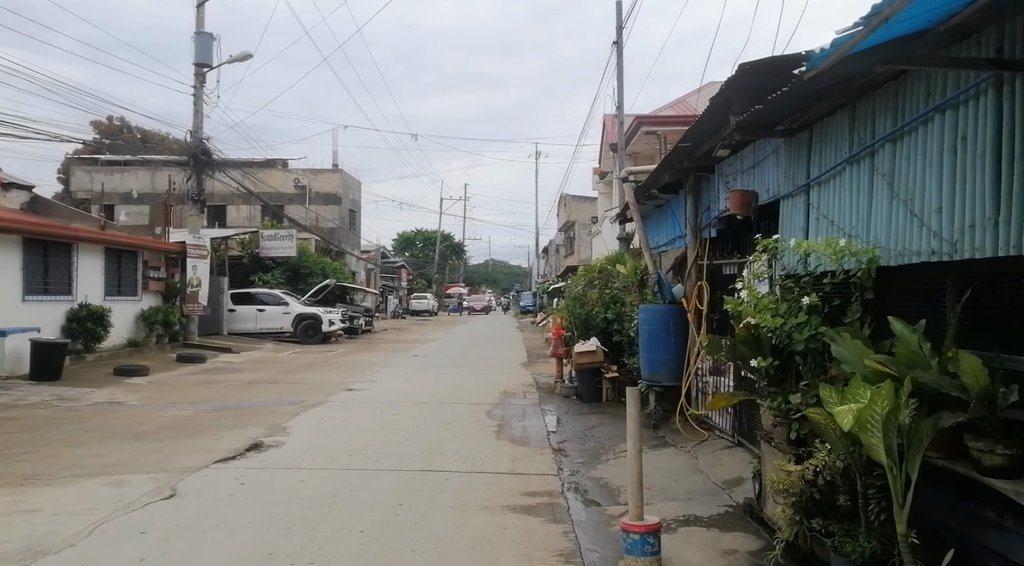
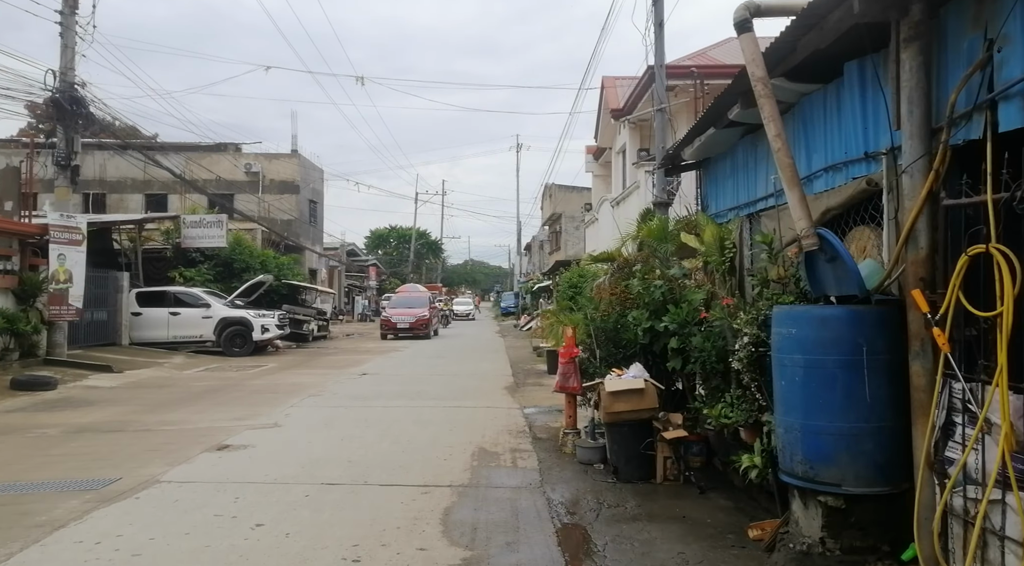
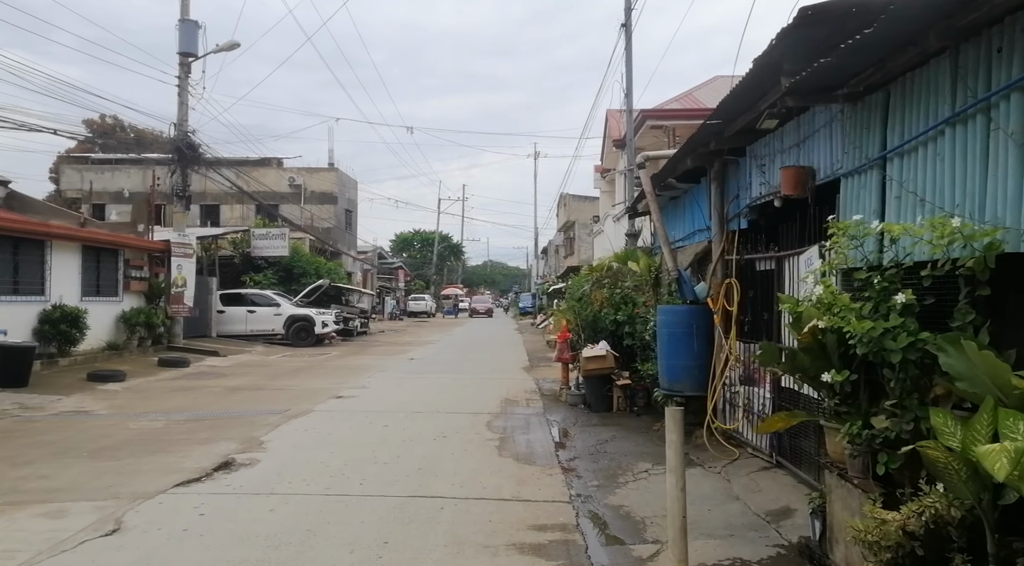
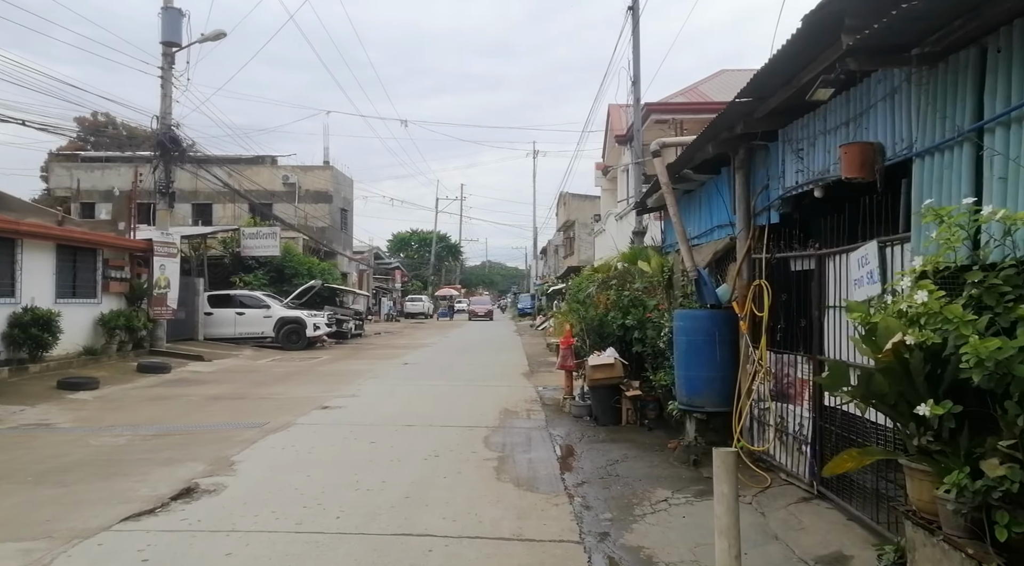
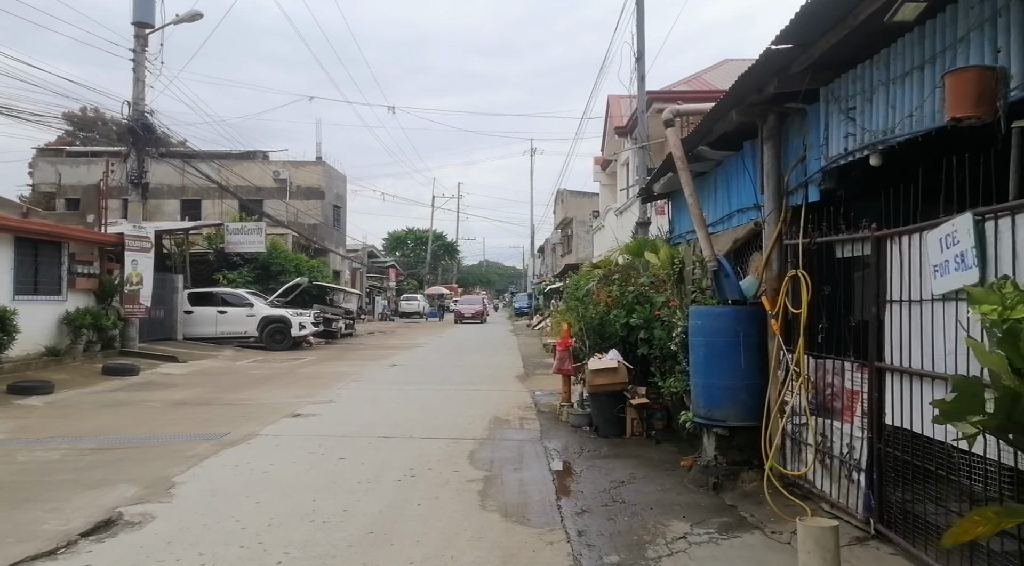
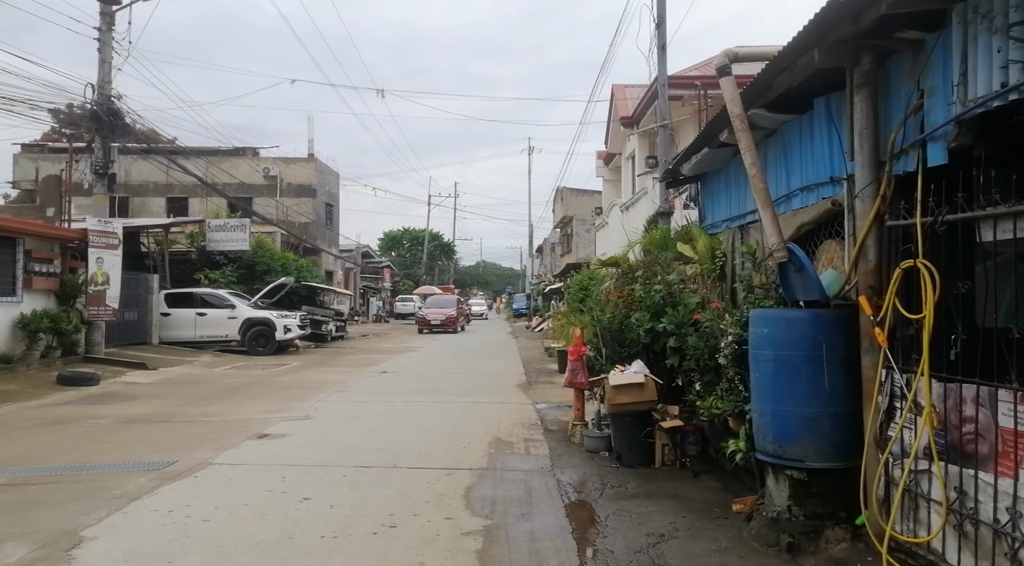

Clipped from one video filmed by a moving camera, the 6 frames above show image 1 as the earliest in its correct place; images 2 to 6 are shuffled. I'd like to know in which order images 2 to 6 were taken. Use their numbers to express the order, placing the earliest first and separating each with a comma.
3, 4, 5, 6, 2
